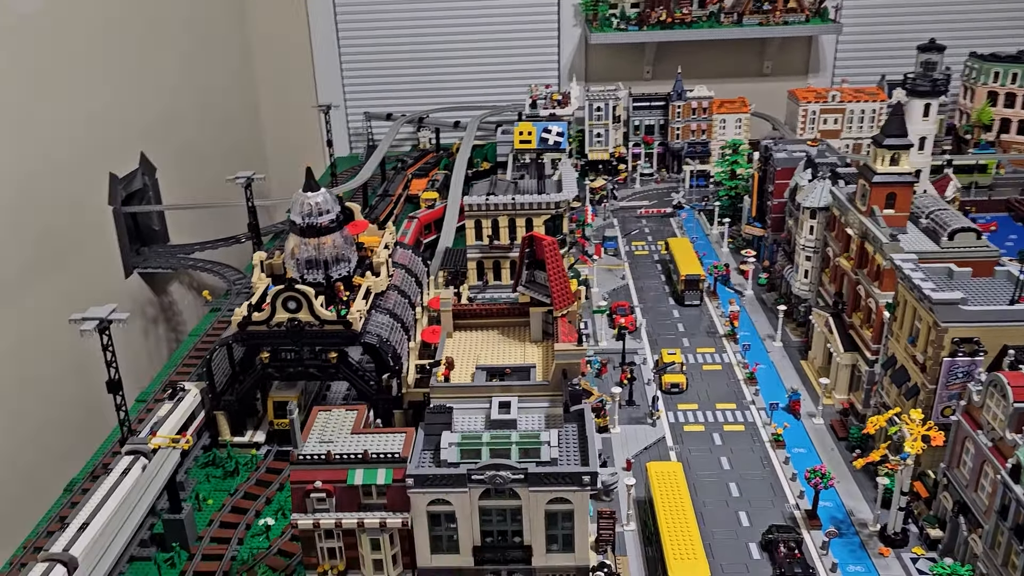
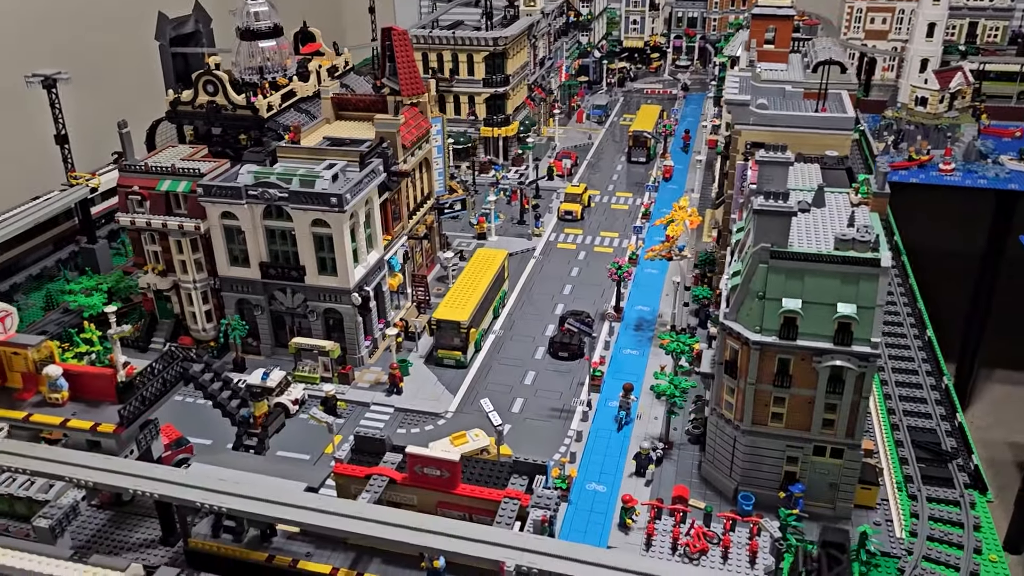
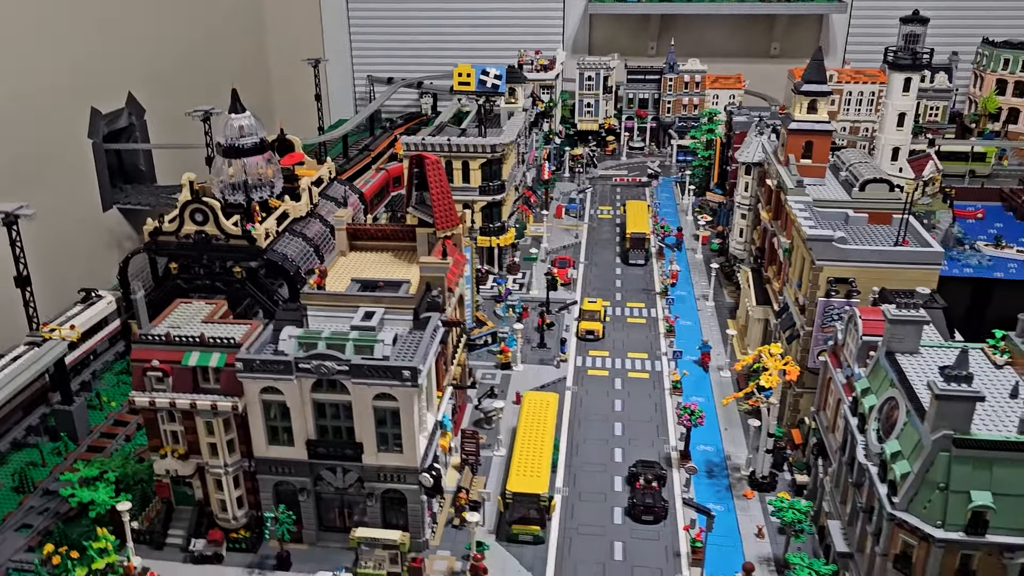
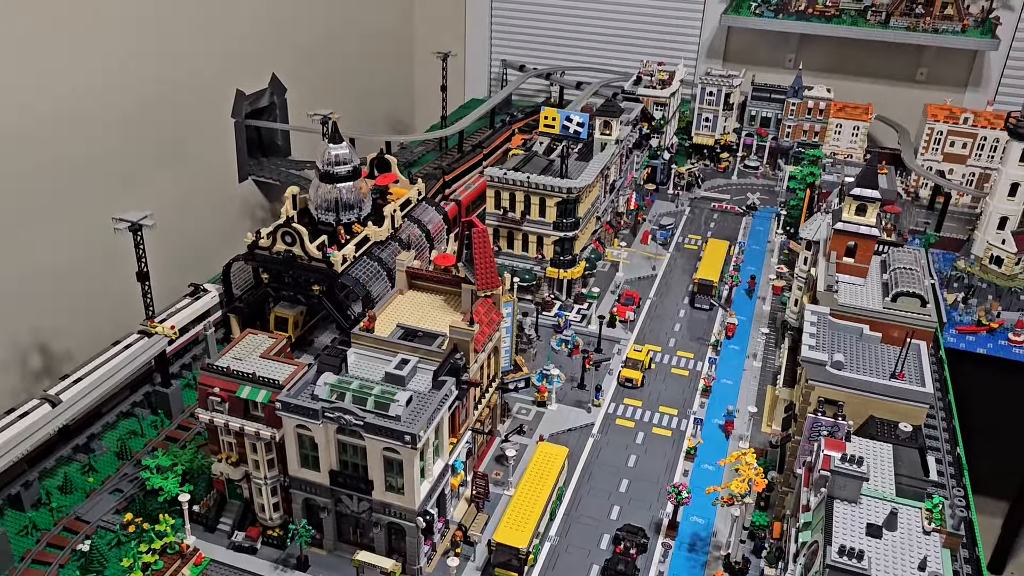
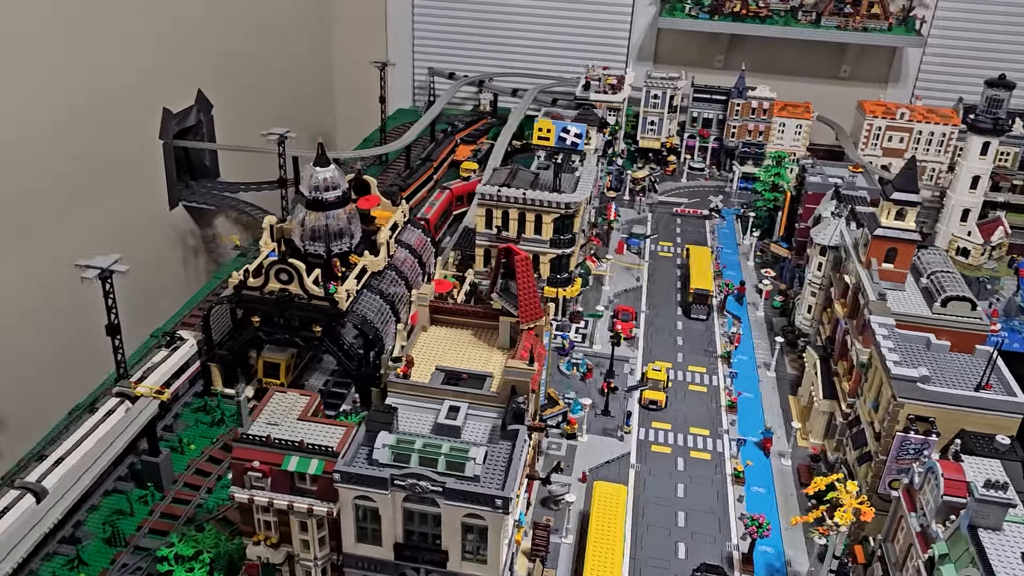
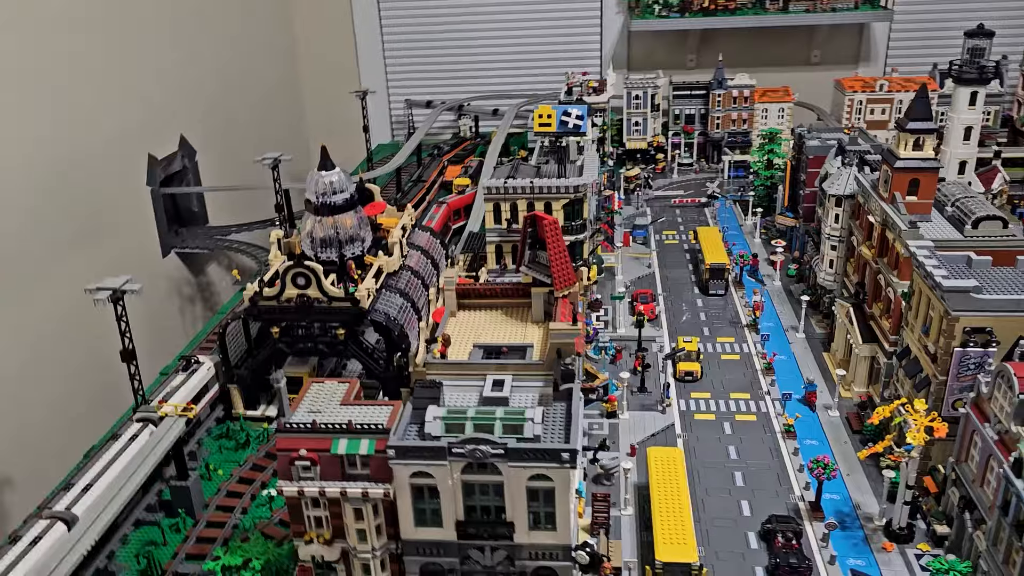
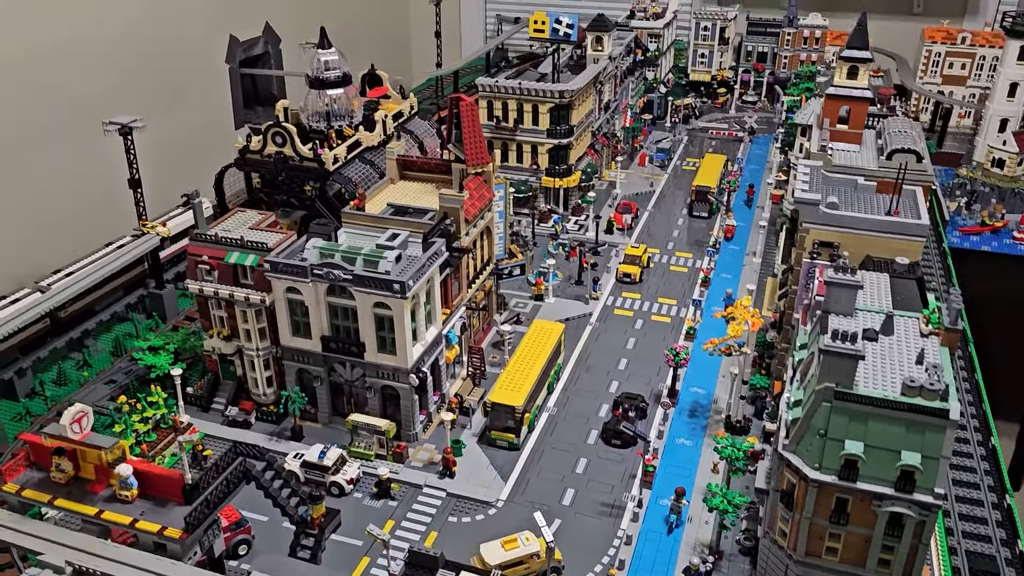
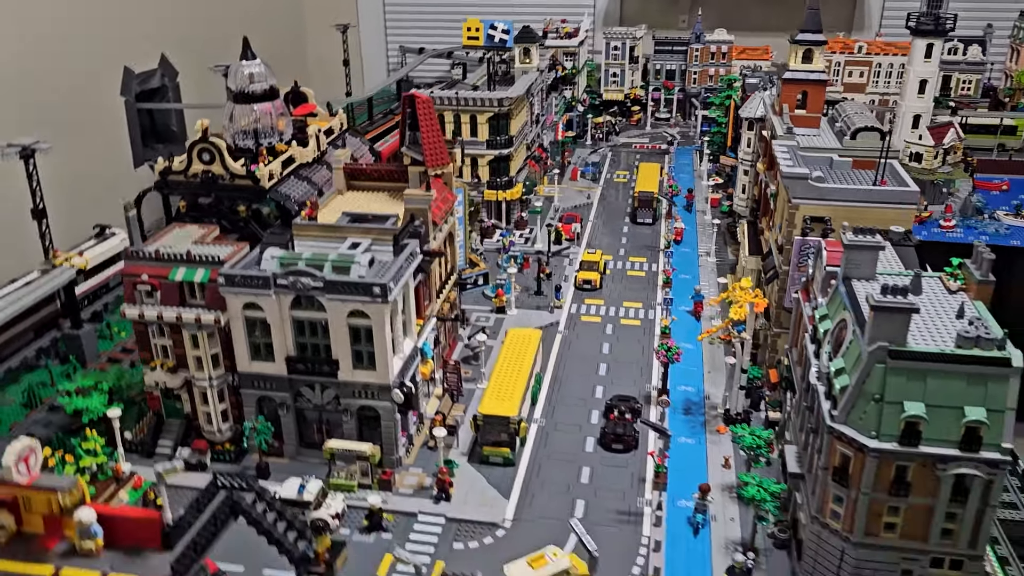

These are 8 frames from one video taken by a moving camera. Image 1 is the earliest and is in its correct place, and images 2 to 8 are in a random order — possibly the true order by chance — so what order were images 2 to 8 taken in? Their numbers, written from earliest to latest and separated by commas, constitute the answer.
6, 3, 8, 2, 7, 4, 5
